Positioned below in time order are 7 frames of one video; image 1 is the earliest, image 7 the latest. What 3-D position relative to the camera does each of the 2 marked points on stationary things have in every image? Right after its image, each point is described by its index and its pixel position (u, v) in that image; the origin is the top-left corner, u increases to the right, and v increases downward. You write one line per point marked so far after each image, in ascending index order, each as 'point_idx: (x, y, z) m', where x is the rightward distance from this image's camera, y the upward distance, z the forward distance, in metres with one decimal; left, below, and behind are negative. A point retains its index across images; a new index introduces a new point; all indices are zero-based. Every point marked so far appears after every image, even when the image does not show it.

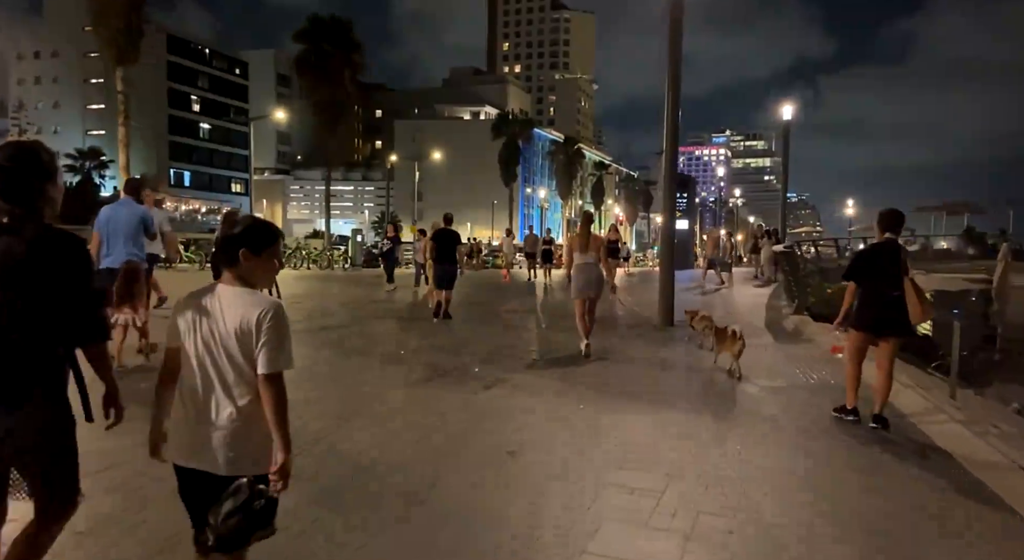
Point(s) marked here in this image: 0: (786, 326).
0: (+4.1, -0.7, +10.4) m
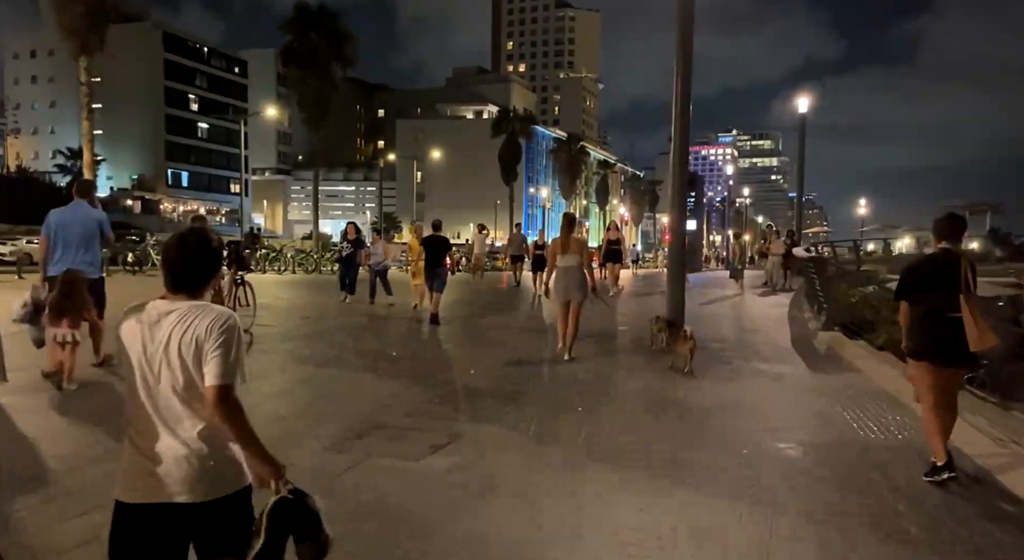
0: (+3.9, -0.8, +9.0) m
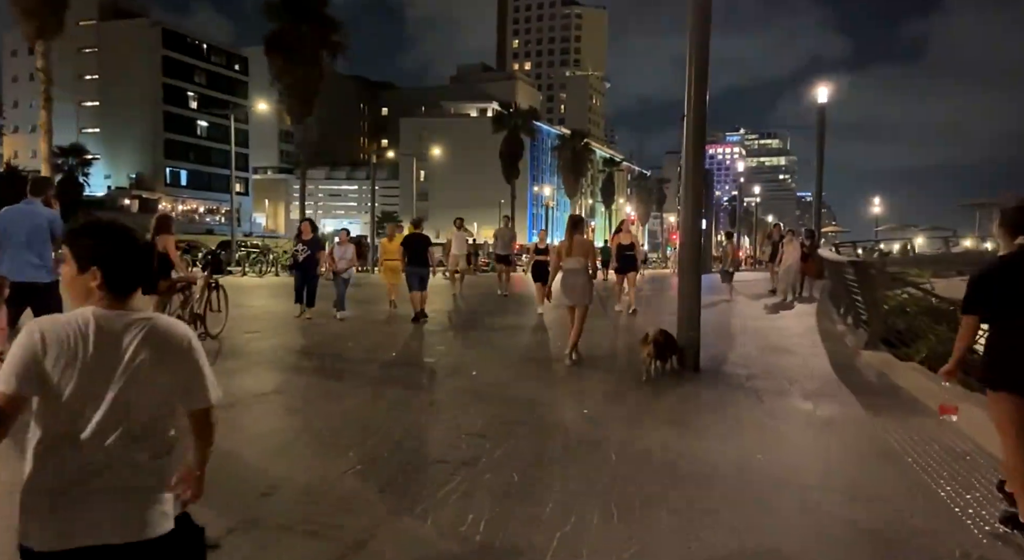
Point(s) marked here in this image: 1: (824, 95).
0: (+3.7, -0.9, +7.5) m
1: (+8.4, +5.0, +19.1) m
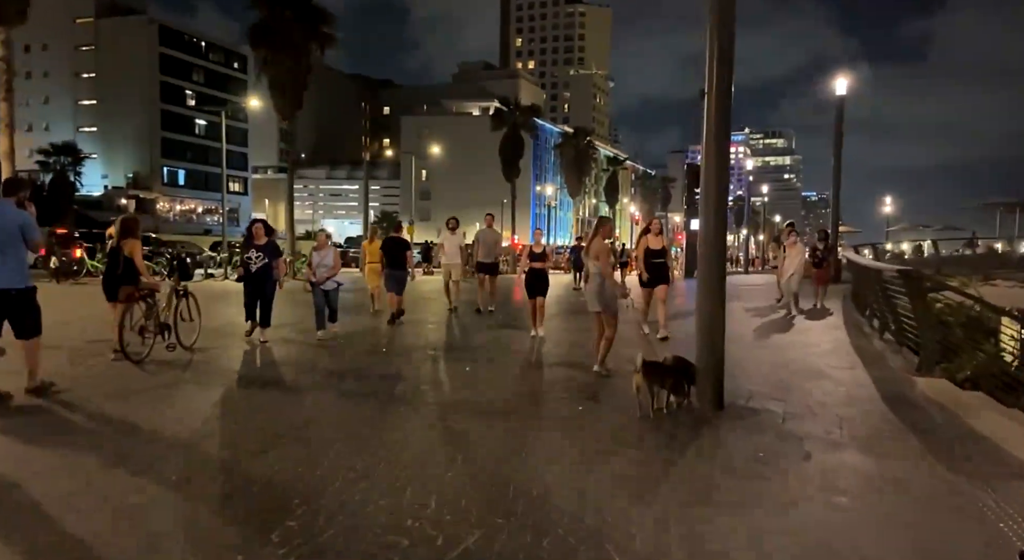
0: (+3.5, -1.0, +6.2) m
1: (+8.4, +4.9, +17.8) m
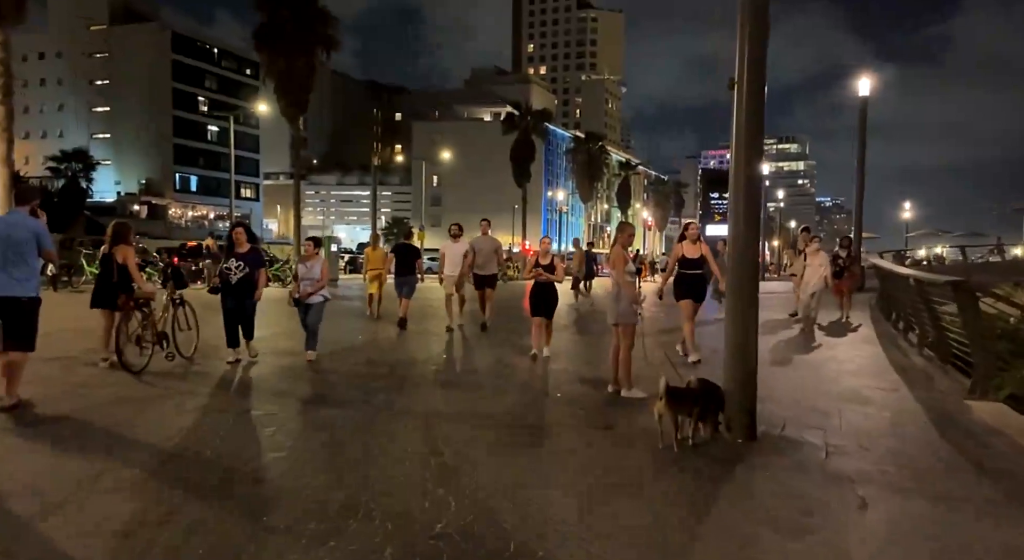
0: (+3.6, -1.1, +5.6) m
1: (+8.6, +4.7, +17.1) m
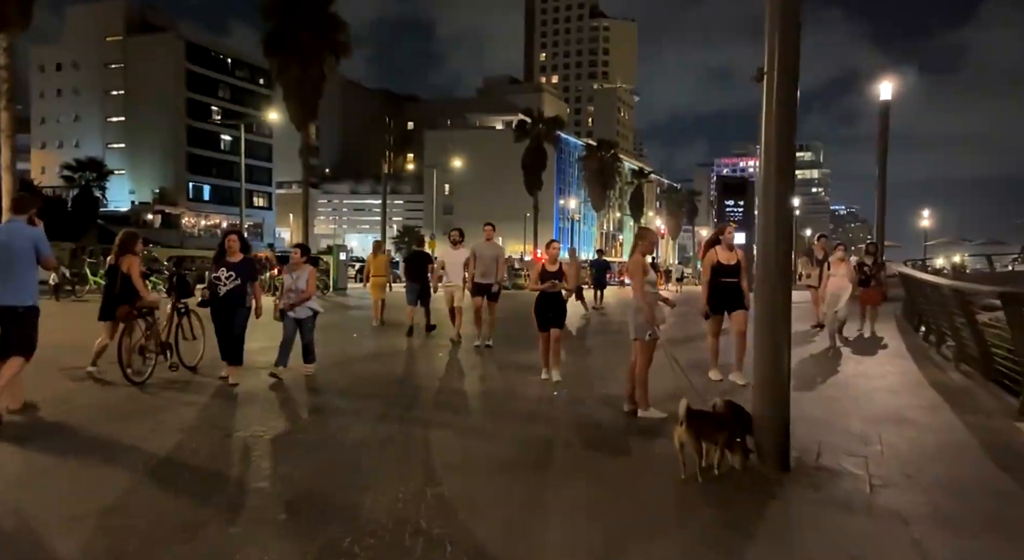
0: (+3.7, -1.2, +5.1) m
1: (+8.9, +4.5, +16.6) m
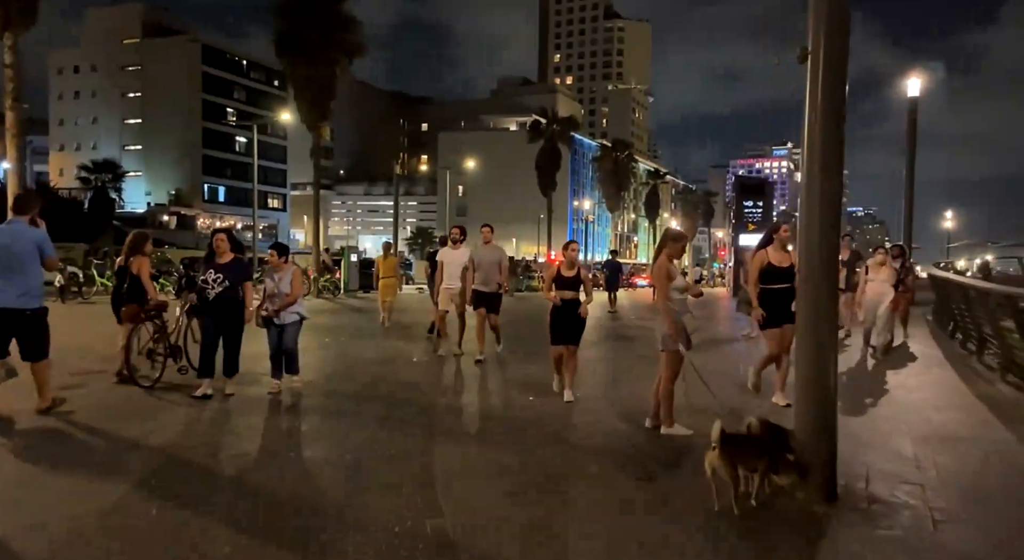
0: (+3.7, -1.2, +4.6) m
1: (+9.2, +4.4, +16.0) m
